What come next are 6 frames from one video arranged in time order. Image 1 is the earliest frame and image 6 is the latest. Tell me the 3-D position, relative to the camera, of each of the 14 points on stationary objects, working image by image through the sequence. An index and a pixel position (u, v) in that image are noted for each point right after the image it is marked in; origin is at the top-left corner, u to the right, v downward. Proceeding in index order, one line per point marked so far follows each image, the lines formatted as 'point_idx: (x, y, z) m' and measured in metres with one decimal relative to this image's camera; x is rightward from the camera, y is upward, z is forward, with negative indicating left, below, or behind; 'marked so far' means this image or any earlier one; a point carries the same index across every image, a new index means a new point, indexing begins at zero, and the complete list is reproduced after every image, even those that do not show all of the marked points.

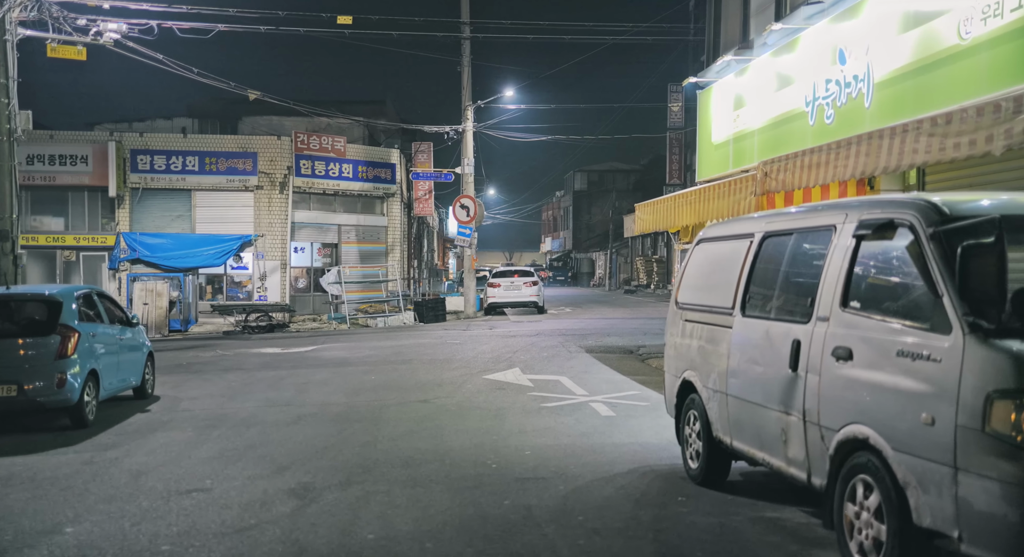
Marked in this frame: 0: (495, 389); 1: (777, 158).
0: (-0.2, -1.6, +10.9) m
1: (+3.0, +1.3, +8.6) m
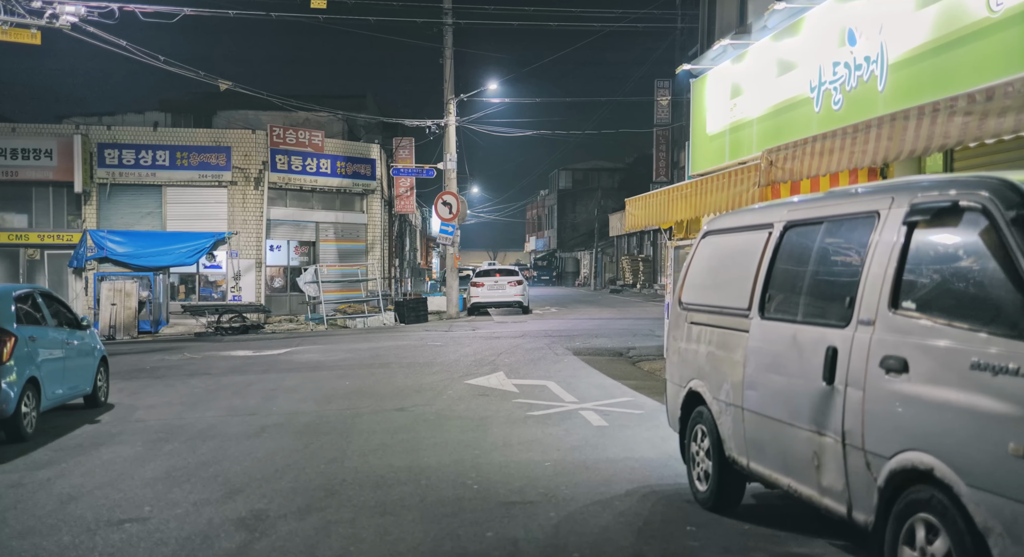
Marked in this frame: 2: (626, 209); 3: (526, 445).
0: (-0.5, -1.5, +10.2) m
1: (+2.8, +1.4, +7.9) m
2: (+1.9, +1.2, +13.1) m
3: (+0.1, -1.5, +7.2) m
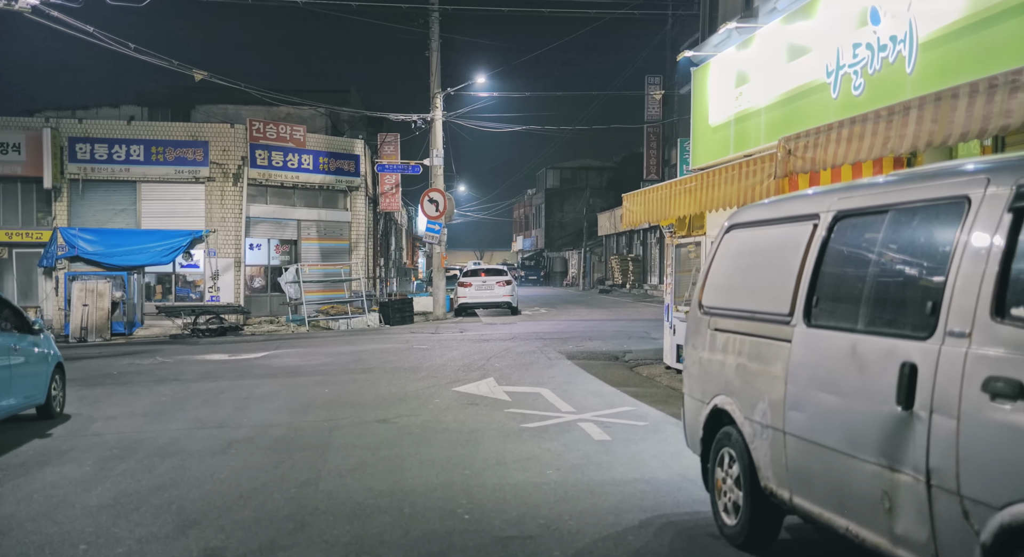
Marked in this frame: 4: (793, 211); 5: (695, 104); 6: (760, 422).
0: (-0.6, -1.5, +9.4) m
1: (+2.7, +1.4, +7.3) m
2: (+1.8, +1.2, +12.5) m
3: (+0.1, -1.5, +6.5) m
4: (+1.5, +0.4, +4.2) m
5: (+2.9, +2.7, +12.2) m
6: (+1.3, -0.7, +4.0) m
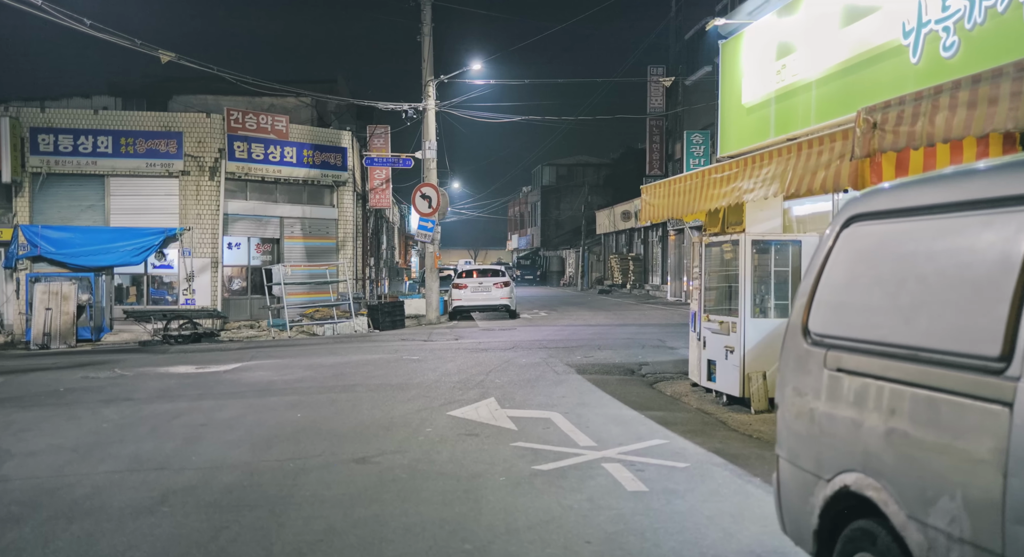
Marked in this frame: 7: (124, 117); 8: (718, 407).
0: (-0.5, -1.6, +7.9) m
1: (+2.8, +1.3, +5.7) m
2: (+1.8, +1.1, +10.9) m
3: (+0.2, -1.6, +4.9) m
4: (+1.6, +0.3, +2.7) m
5: (+2.9, +2.7, +10.6) m
6: (+1.4, -0.8, +2.5) m
7: (-9.9, +4.1, +19.9) m
8: (+2.4, -1.5, +9.2) m
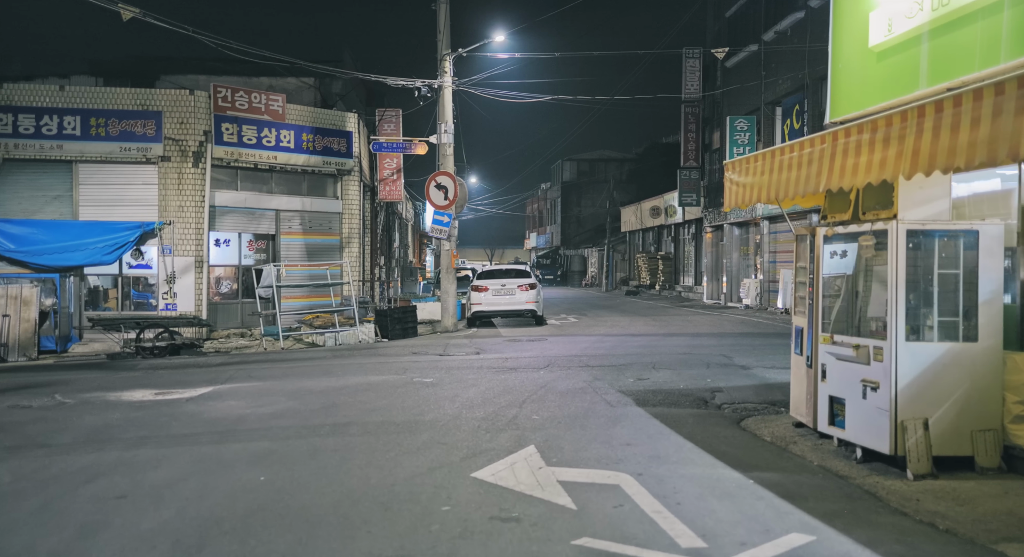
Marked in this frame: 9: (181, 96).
0: (-0.1, -1.6, +5.2) m
1: (+3.2, +1.2, +3.0) m
2: (+2.3, +1.1, +8.2) m
3: (+0.5, -1.7, +2.3) m
4: (+1.9, +0.2, 0.0) m
5: (+3.4, +2.6, +7.9) m
6: (+1.7, -0.9, -0.2) m
7: (-9.3, +4.1, +17.4) m
8: (+2.8, -1.6, +6.5) m
9: (-7.5, +4.2, +17.8) m
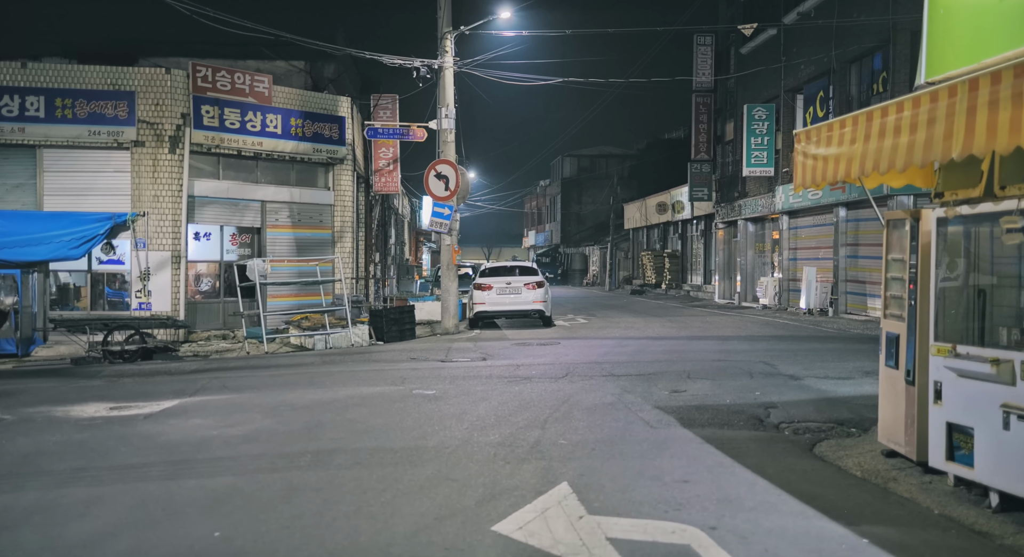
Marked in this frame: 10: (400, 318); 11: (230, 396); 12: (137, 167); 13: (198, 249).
0: (+0.1, -1.6, +3.7) m
1: (+3.4, +1.3, +1.5) m
2: (+2.5, +1.1, +6.7) m
3: (+0.7, -1.6, +0.8) m
4: (+2.2, +0.3, -1.5) m
5: (+3.6, +2.7, +6.4) m
6: (+1.9, -0.8, -1.7) m
7: (-9.1, +4.2, +15.8) m
8: (+3.1, -1.5, +5.0) m
9: (-7.4, +4.2, +16.2) m
10: (-2.3, -0.8, +16.0) m
11: (-3.5, -1.4, +9.6) m
12: (-7.8, +2.3, +16.3) m
13: (-6.8, +0.7, +17.0) m
